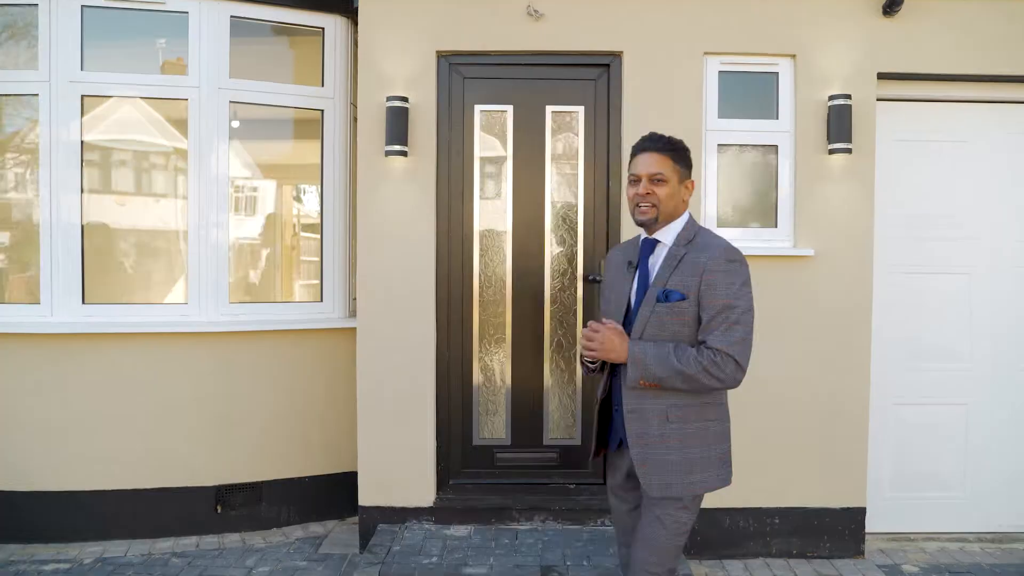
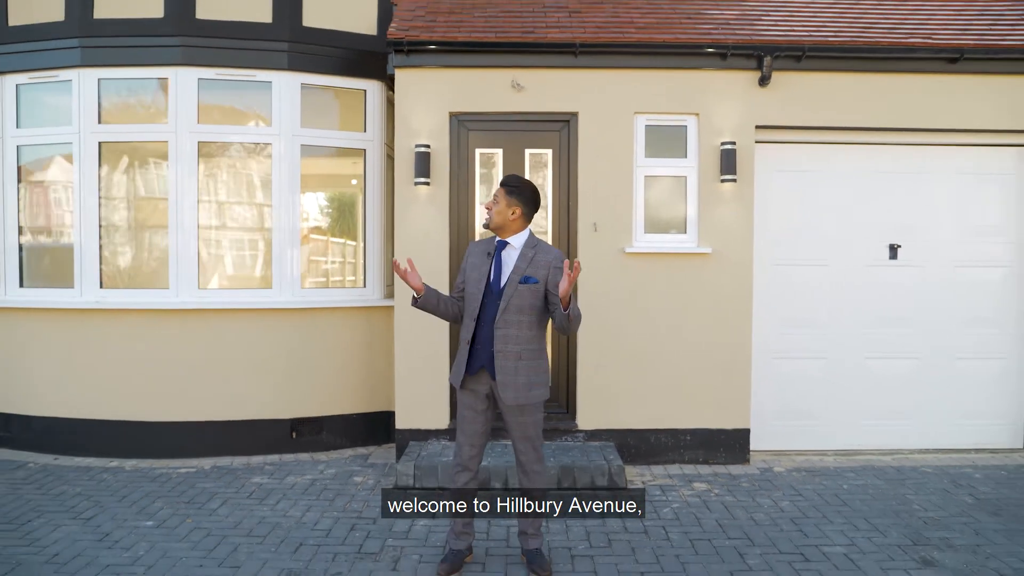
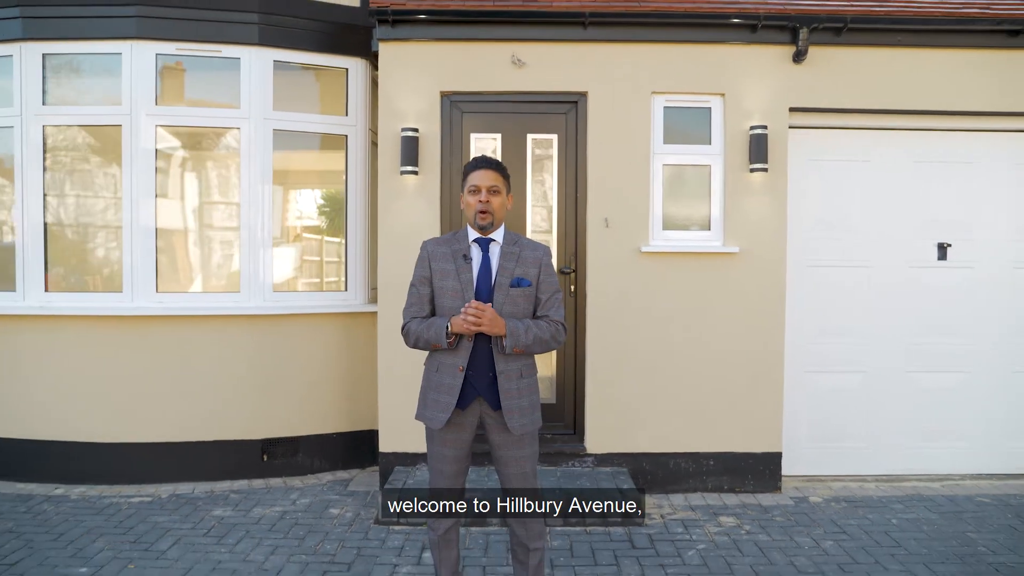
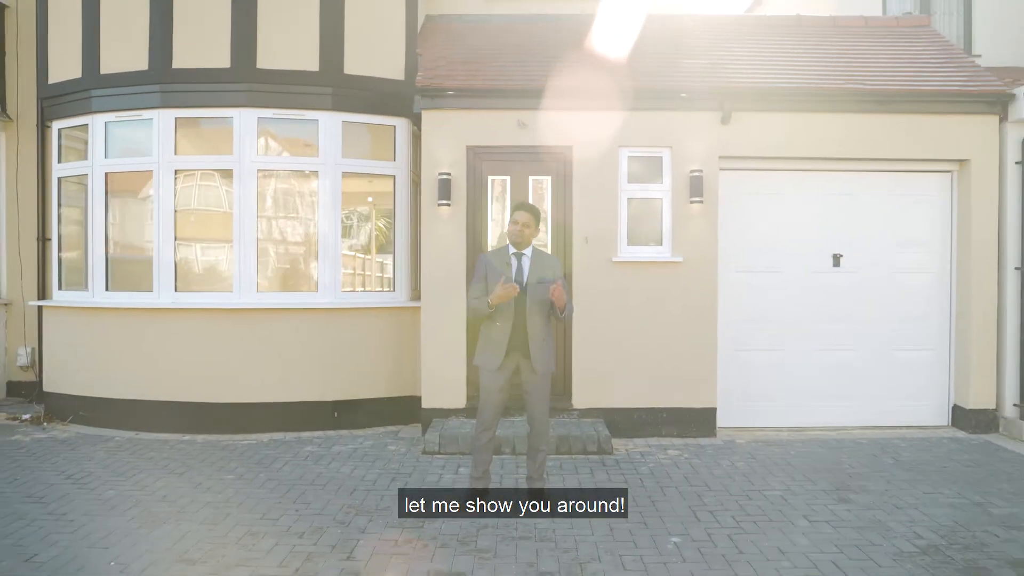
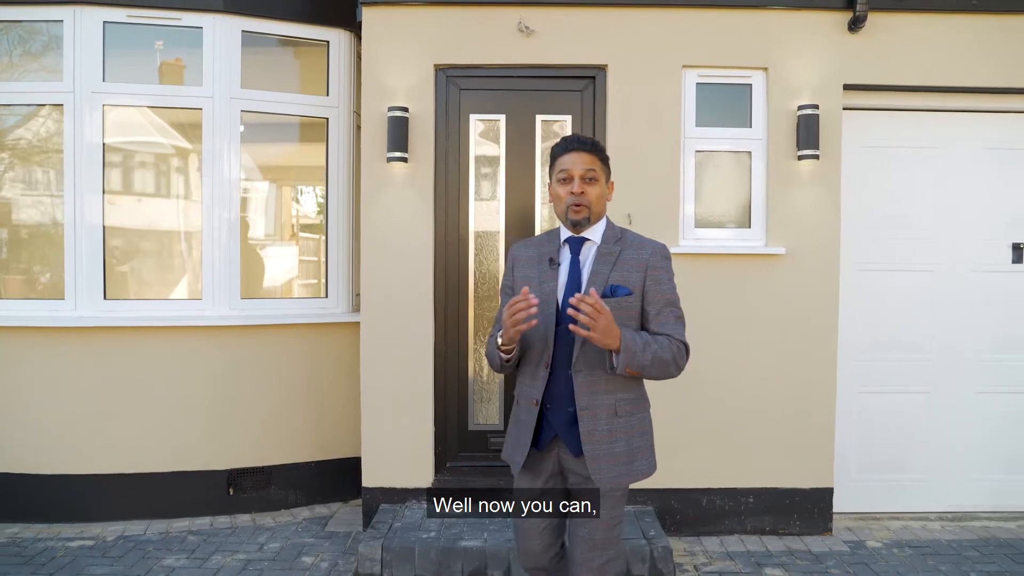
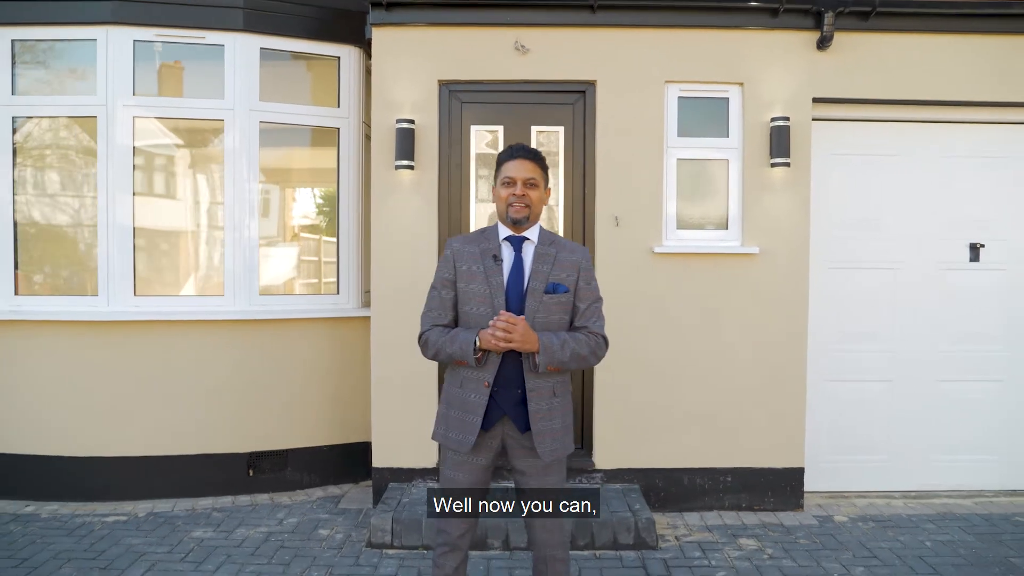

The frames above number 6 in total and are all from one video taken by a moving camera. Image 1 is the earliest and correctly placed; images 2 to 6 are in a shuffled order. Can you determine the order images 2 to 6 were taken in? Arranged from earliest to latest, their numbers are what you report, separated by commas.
5, 6, 3, 2, 4
